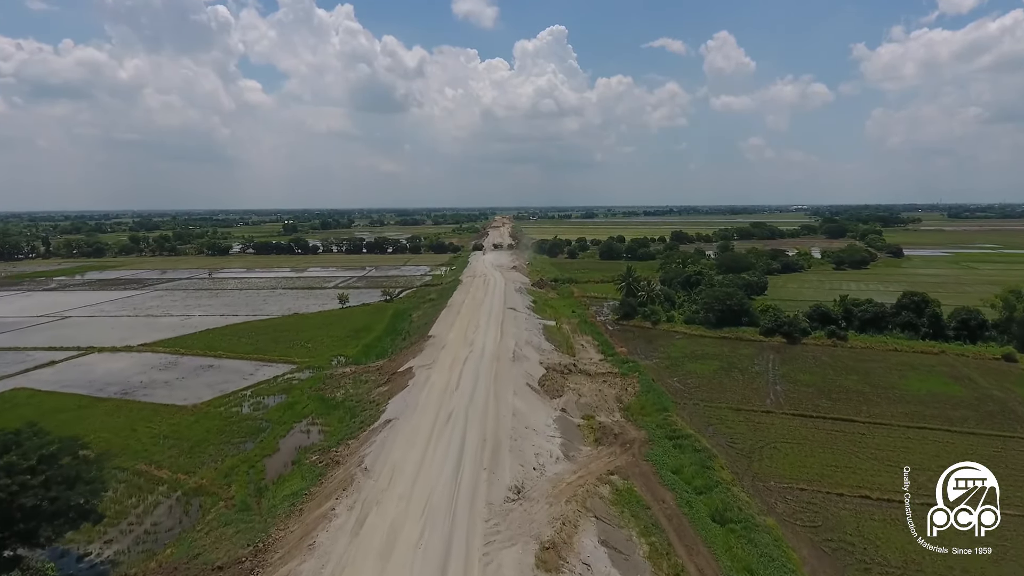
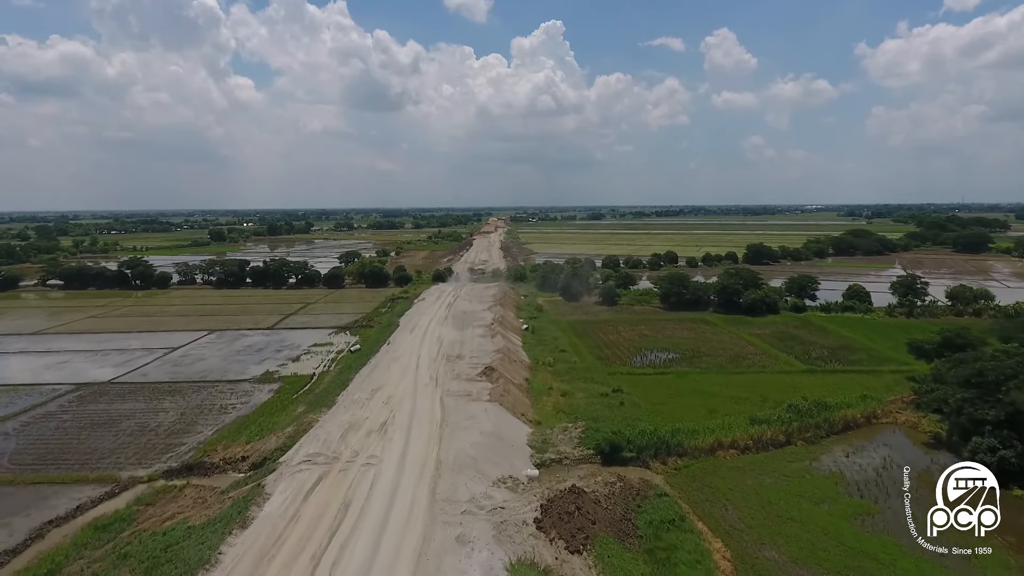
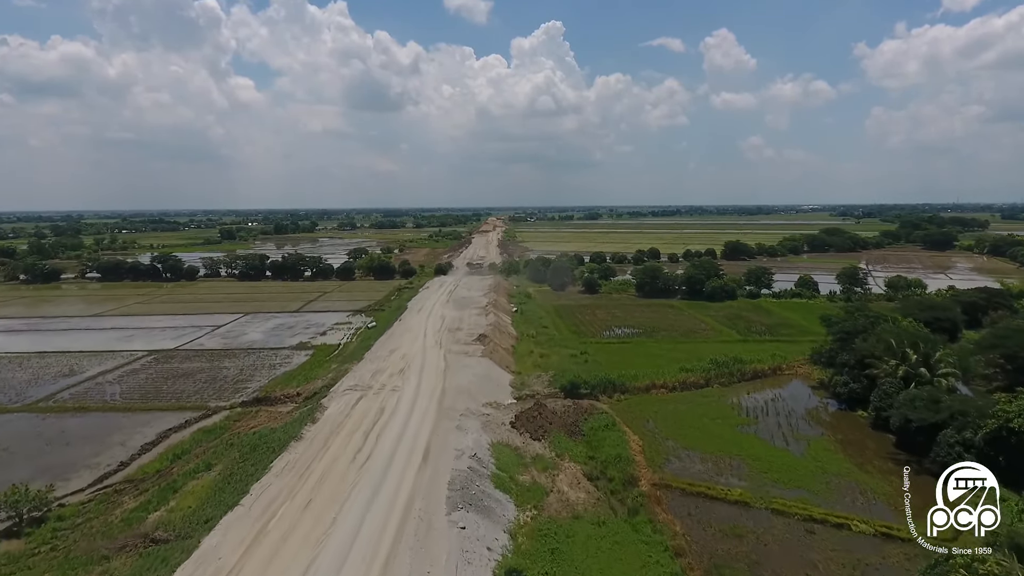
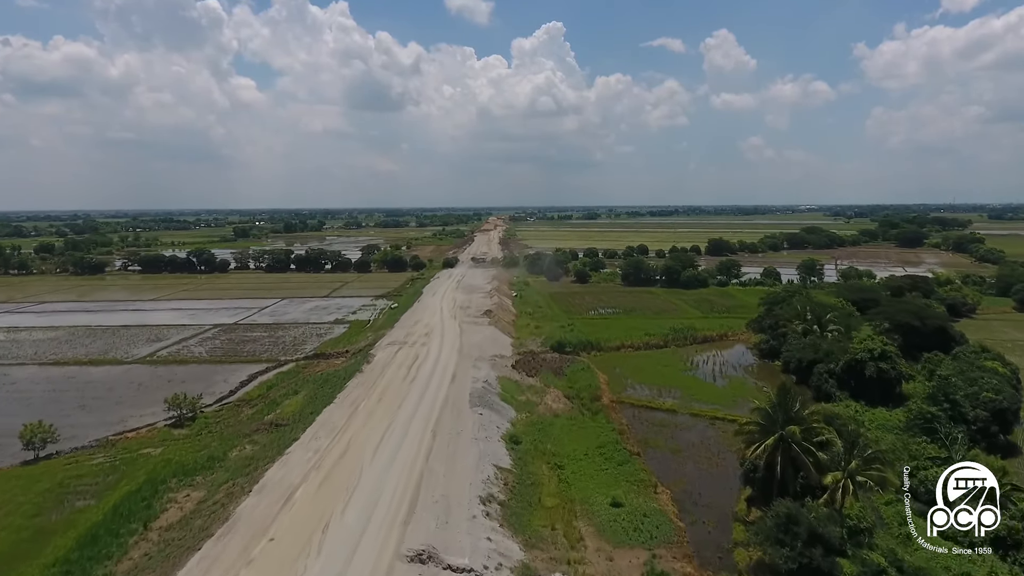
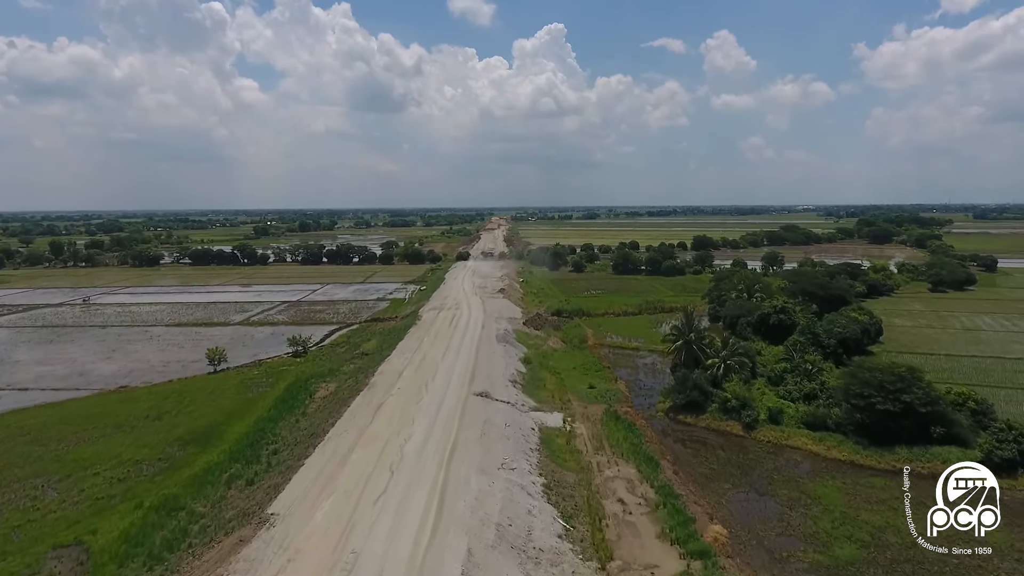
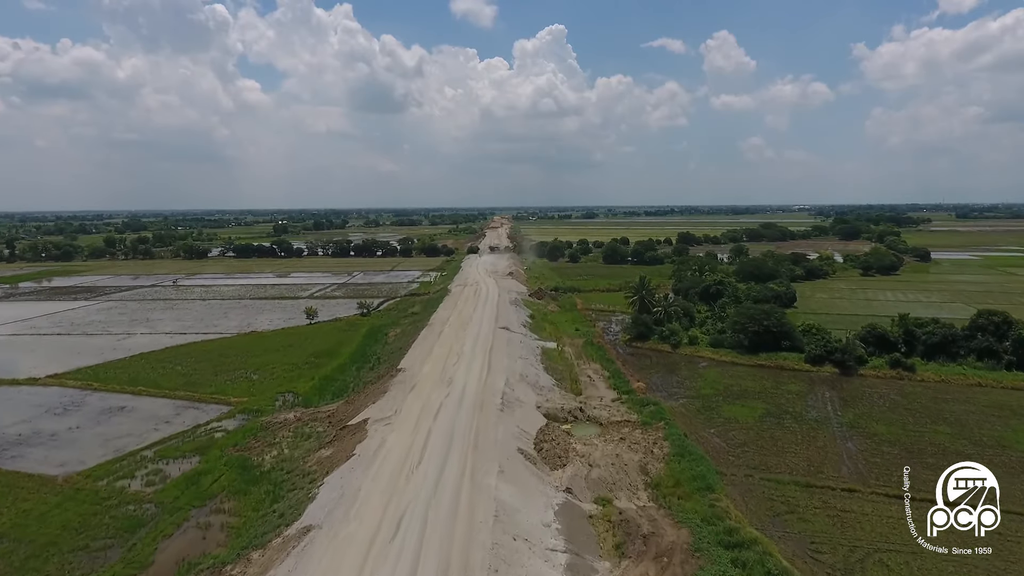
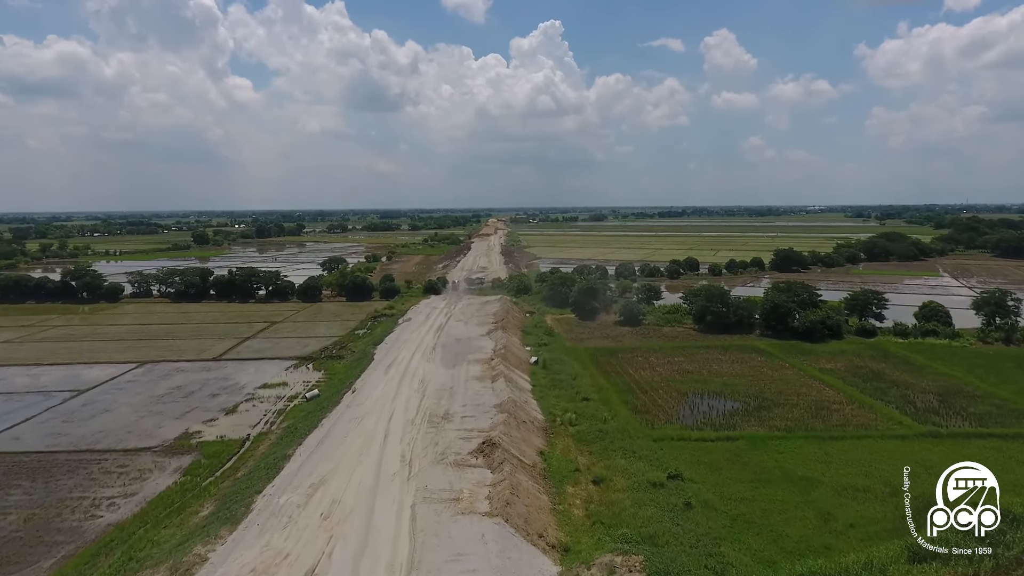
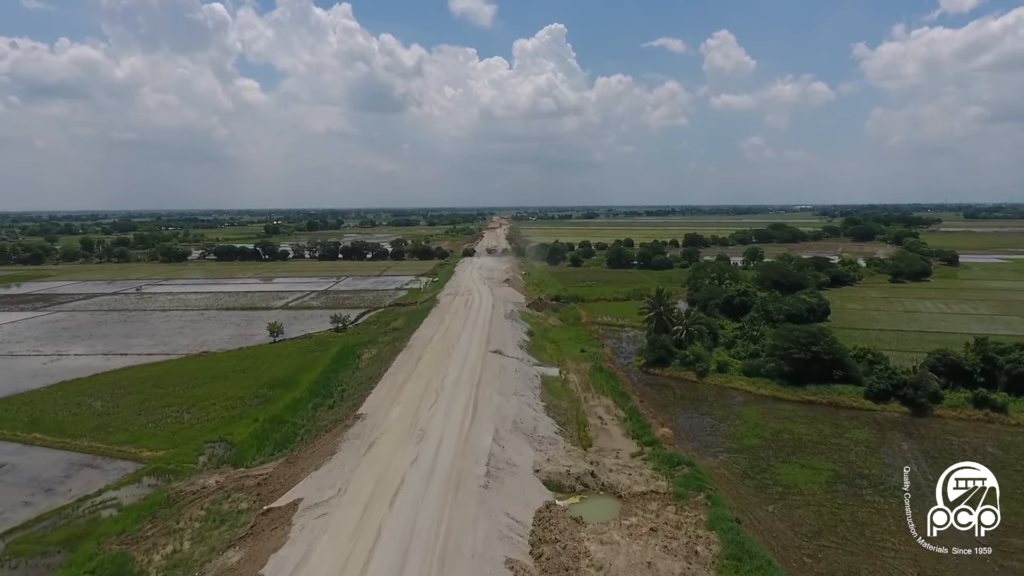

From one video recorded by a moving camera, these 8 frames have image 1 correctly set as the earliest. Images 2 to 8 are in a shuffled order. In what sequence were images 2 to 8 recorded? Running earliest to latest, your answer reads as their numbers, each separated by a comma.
6, 8, 5, 4, 3, 2, 7
